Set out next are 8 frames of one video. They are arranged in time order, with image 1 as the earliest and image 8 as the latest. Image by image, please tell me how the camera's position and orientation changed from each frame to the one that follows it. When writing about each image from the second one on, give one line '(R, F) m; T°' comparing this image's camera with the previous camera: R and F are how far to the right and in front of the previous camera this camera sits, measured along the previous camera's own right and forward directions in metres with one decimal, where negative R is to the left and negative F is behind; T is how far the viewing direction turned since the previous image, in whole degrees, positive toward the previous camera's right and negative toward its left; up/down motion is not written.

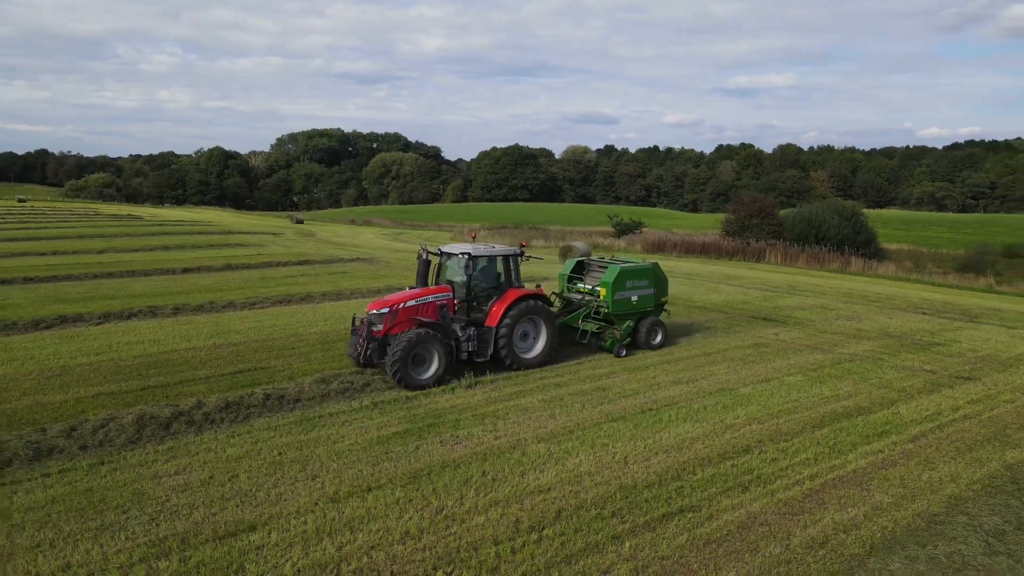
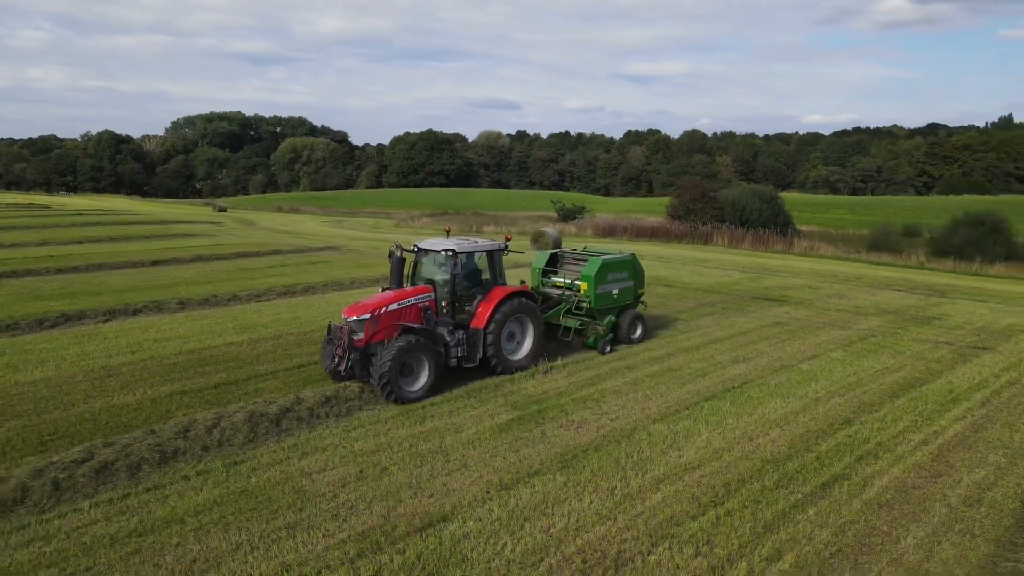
(-2.1, 0.0) m; +7°
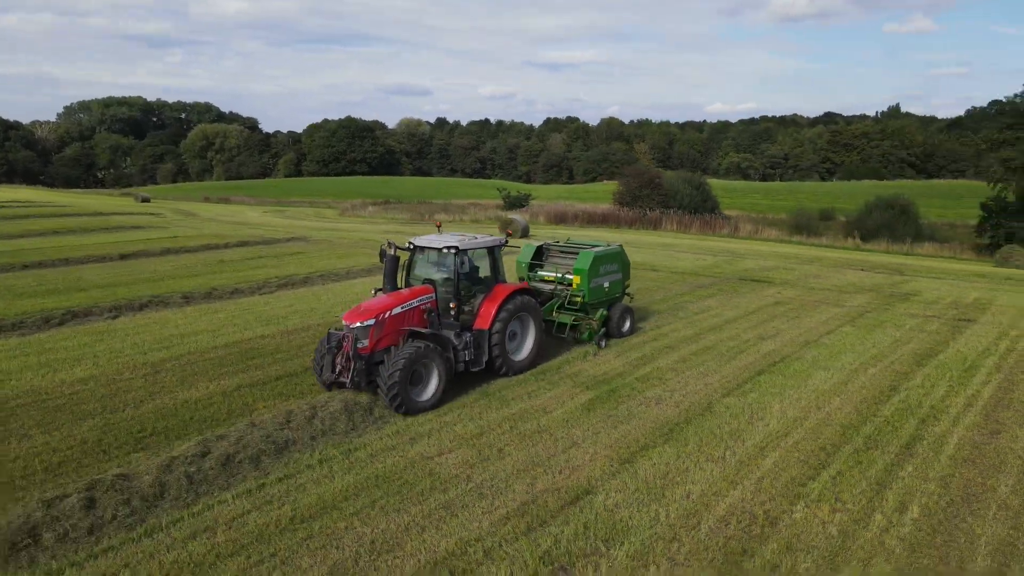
(-1.7, -0.2) m; +6°
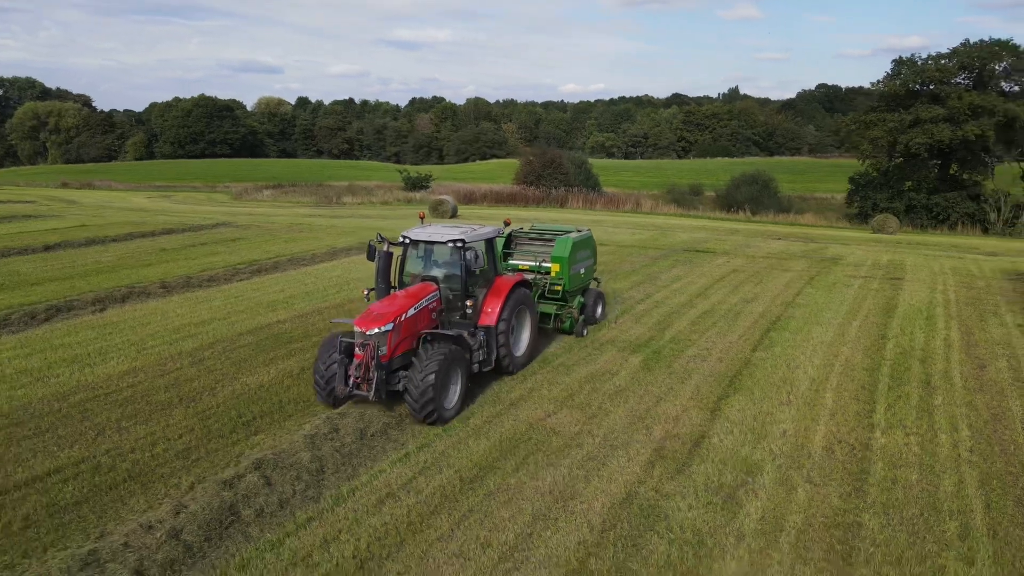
(-2.2, -0.3) m; +10°
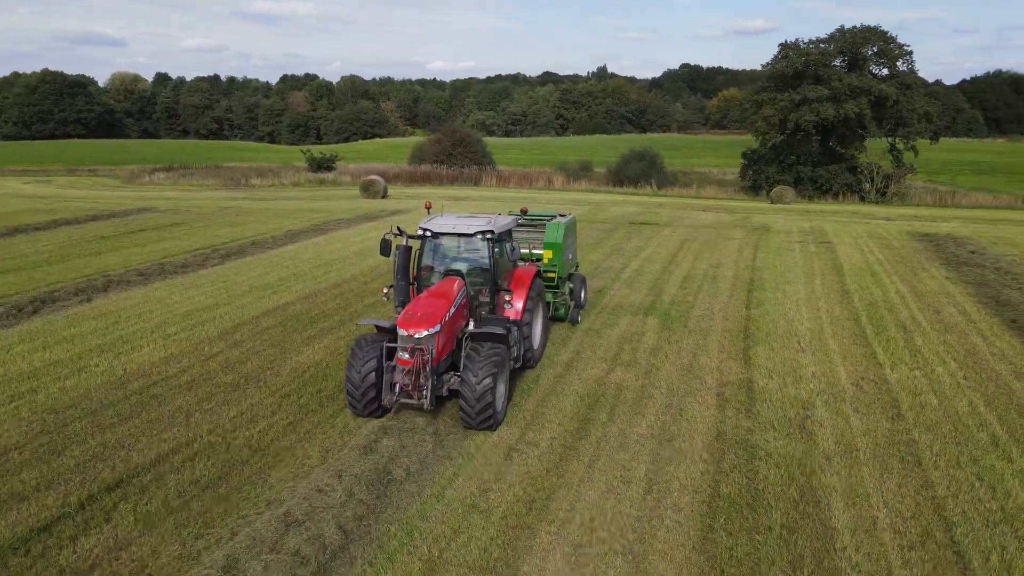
(-1.9, -0.4) m; +9°
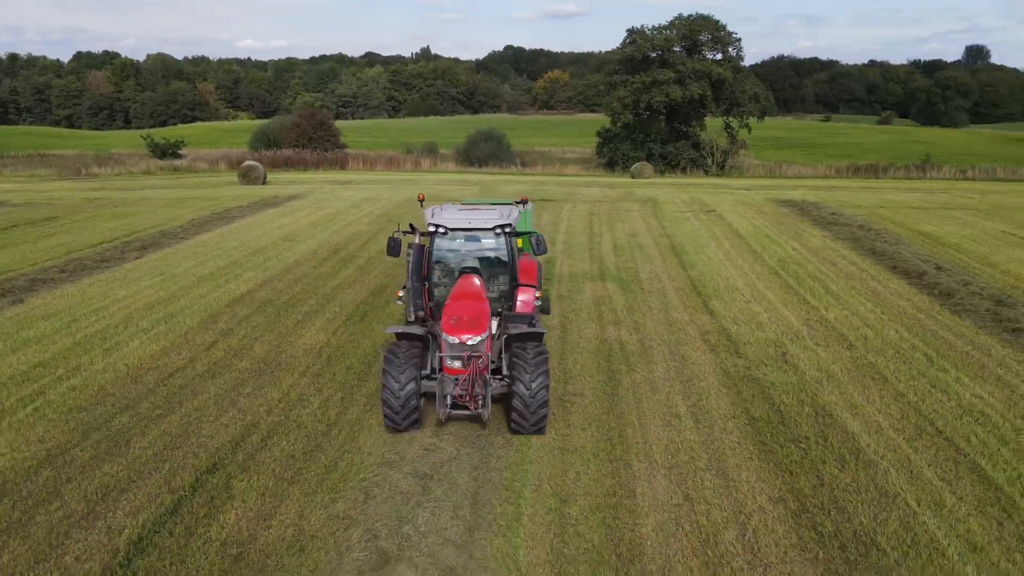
(-1.9, -0.4) m; +13°
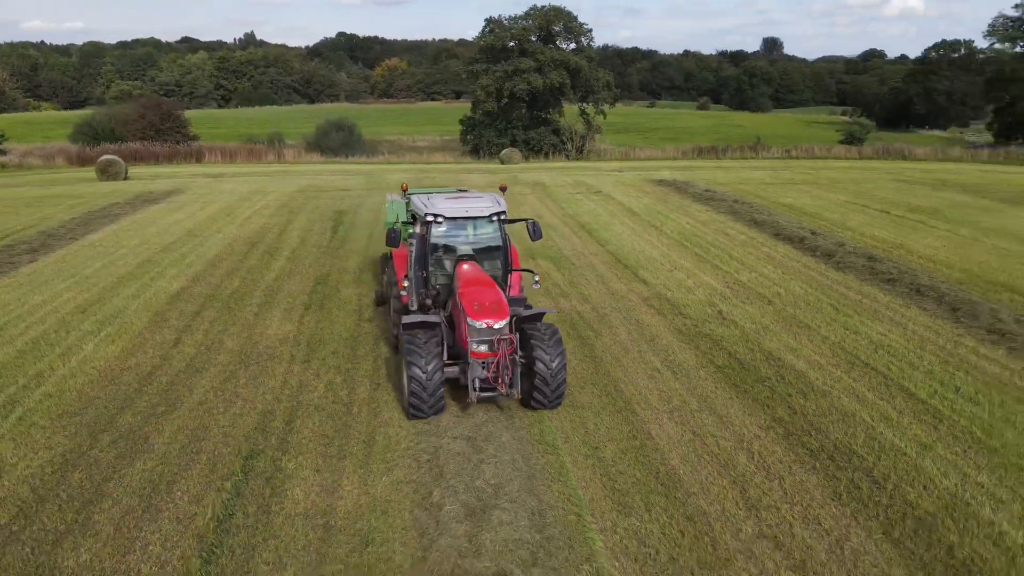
(-1.4, -0.4) m; +12°
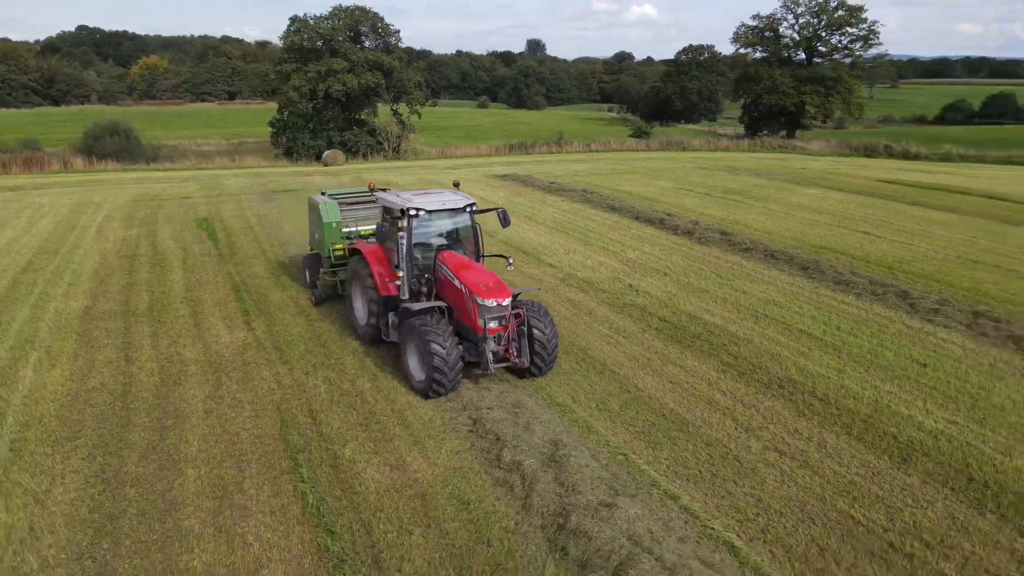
(-1.9, -0.4) m; +16°
